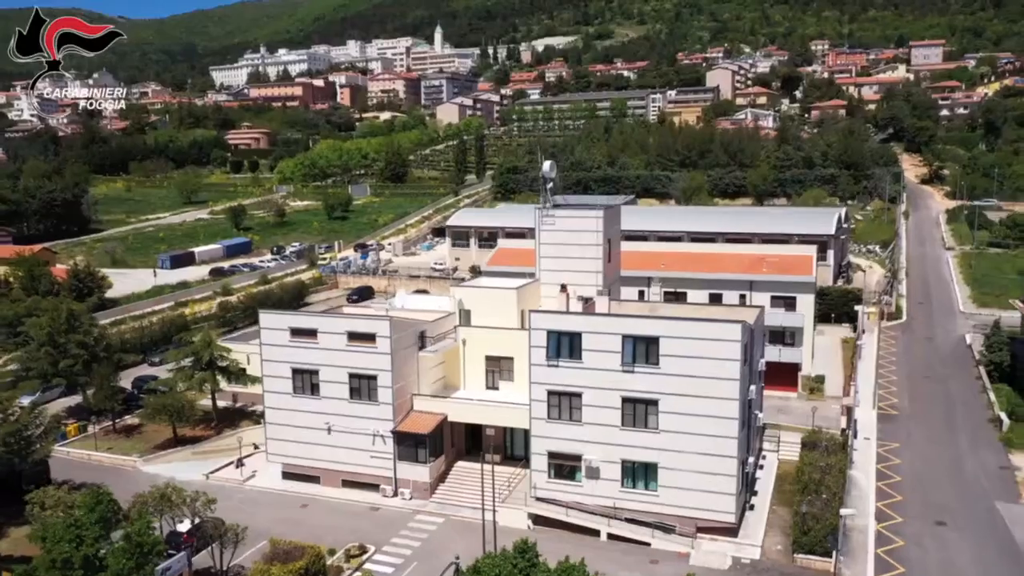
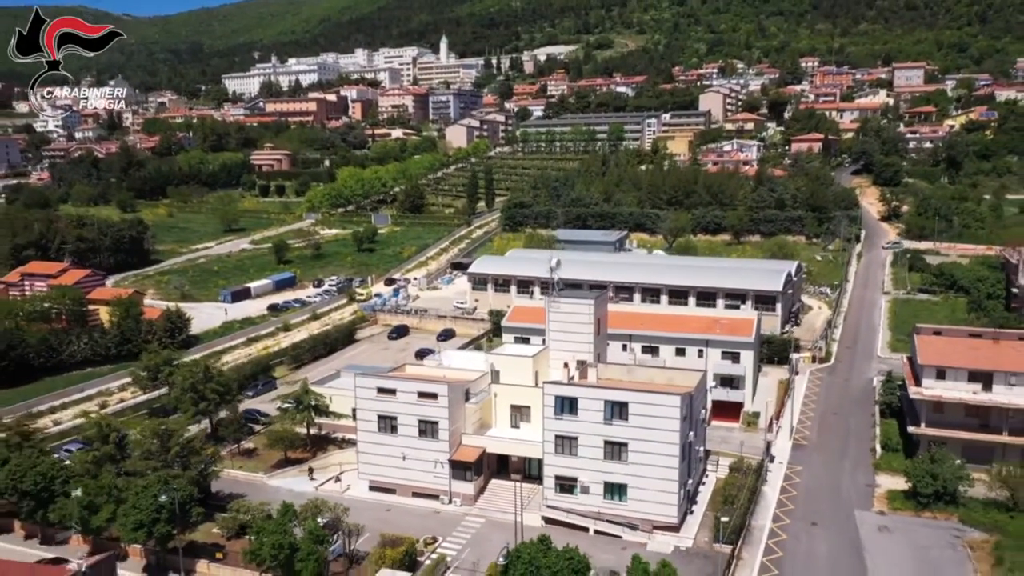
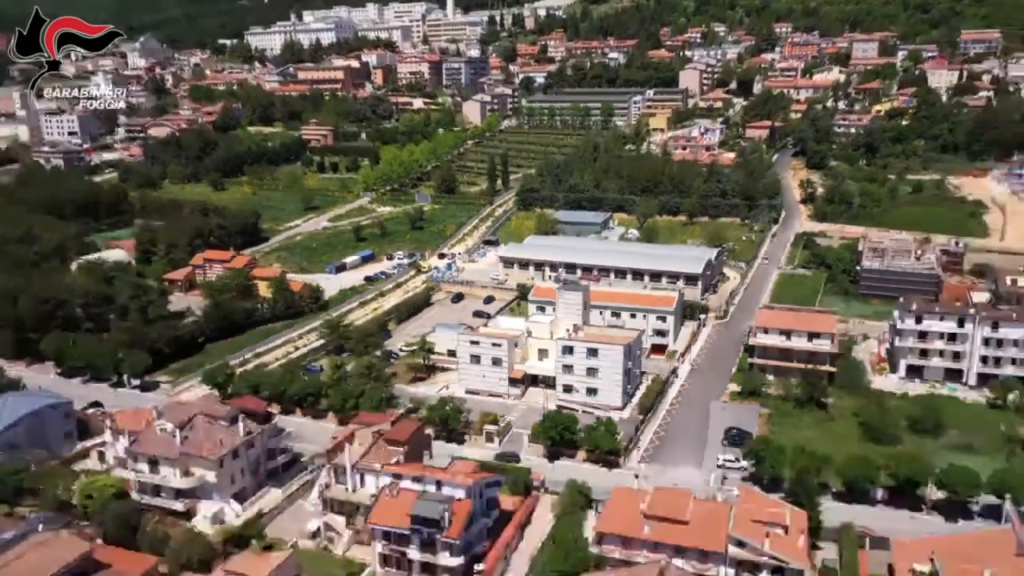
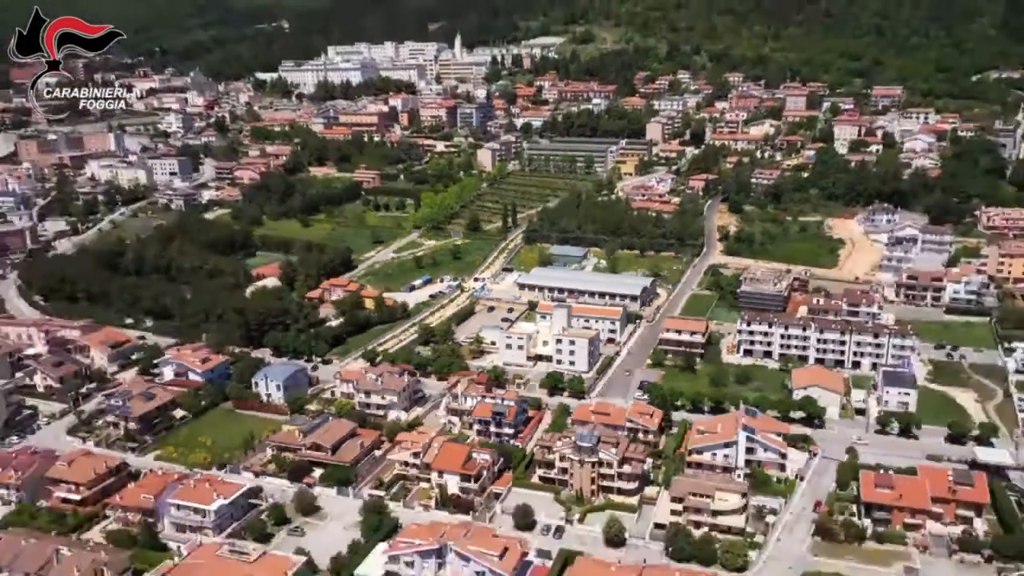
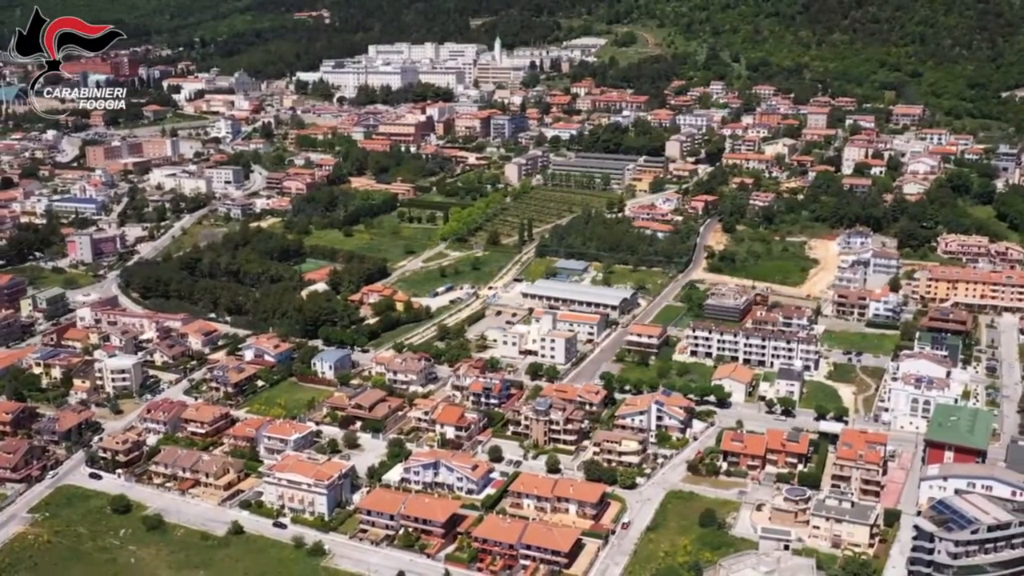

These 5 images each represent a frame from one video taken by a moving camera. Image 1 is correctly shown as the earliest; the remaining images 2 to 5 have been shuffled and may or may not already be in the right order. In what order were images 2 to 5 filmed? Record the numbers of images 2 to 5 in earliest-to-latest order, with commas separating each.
2, 3, 4, 5
